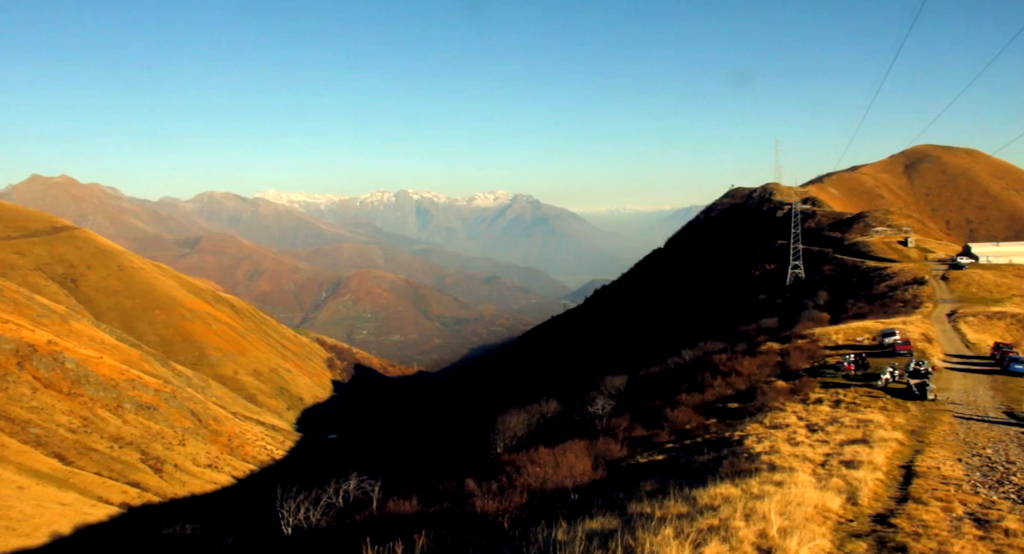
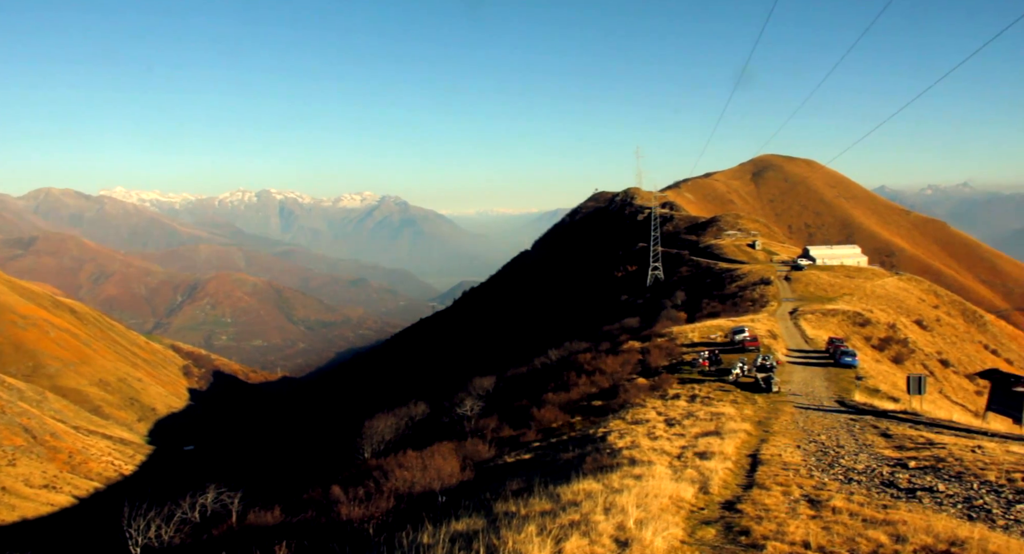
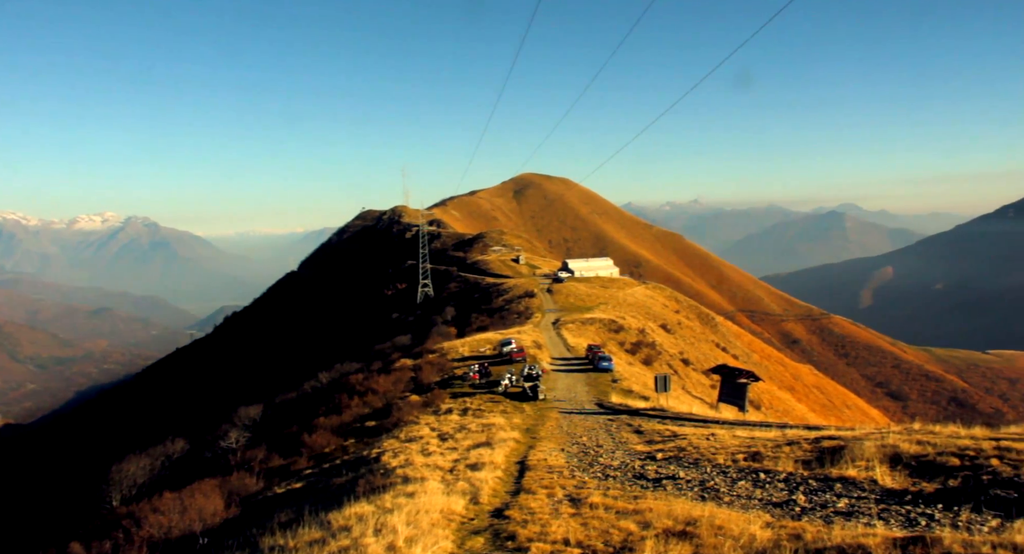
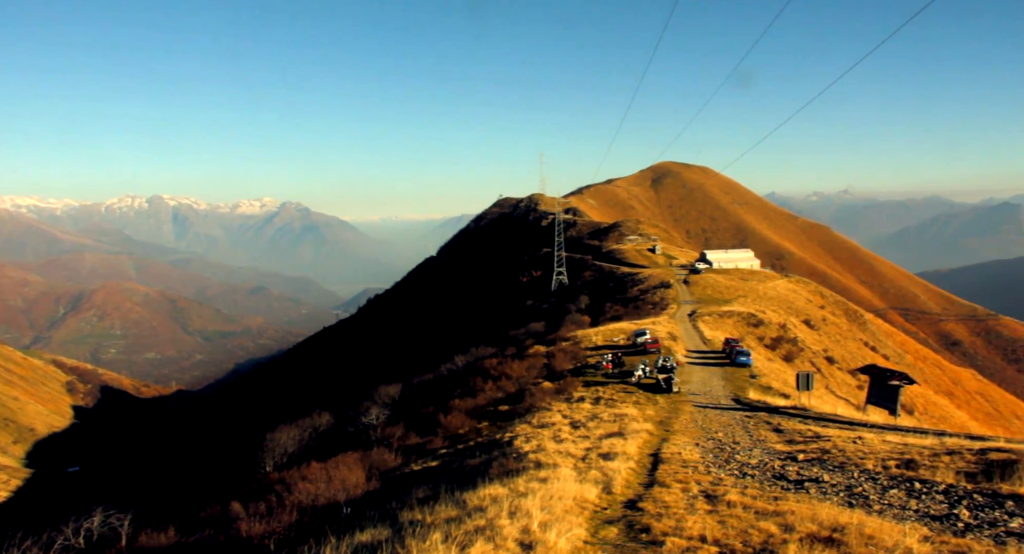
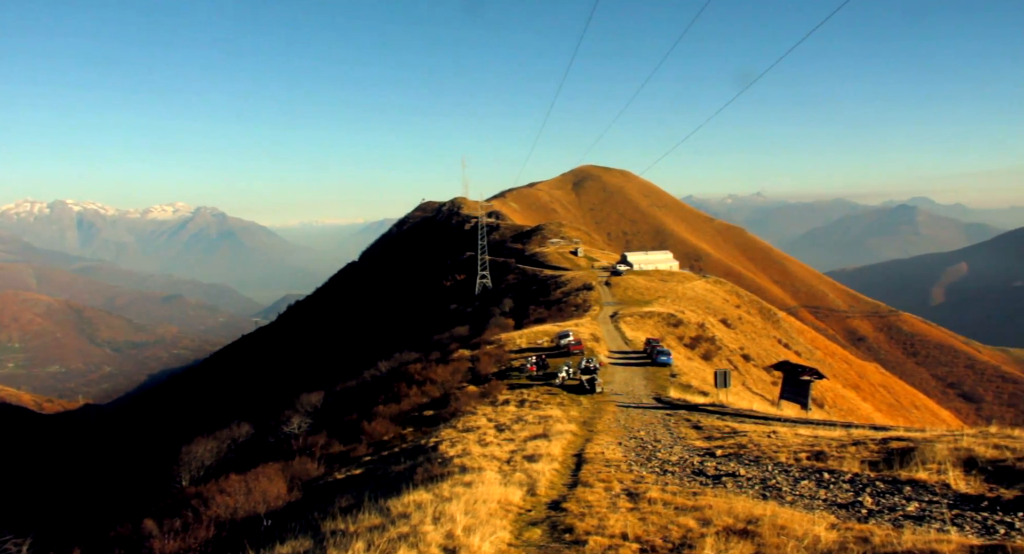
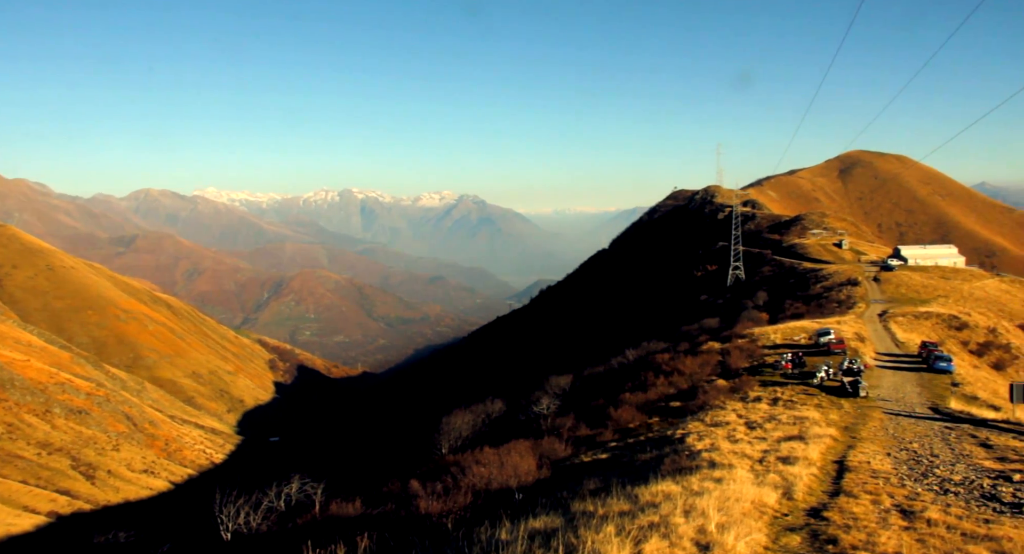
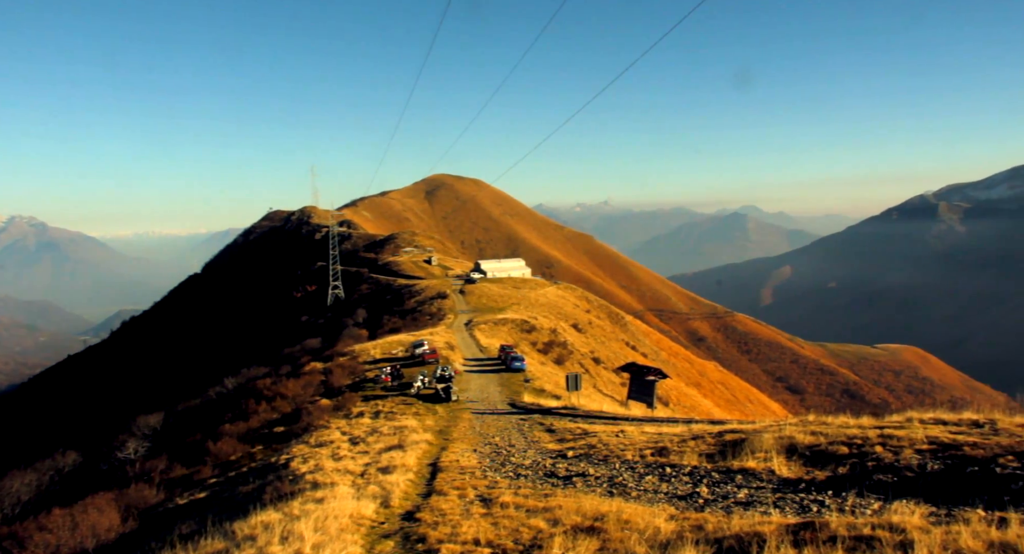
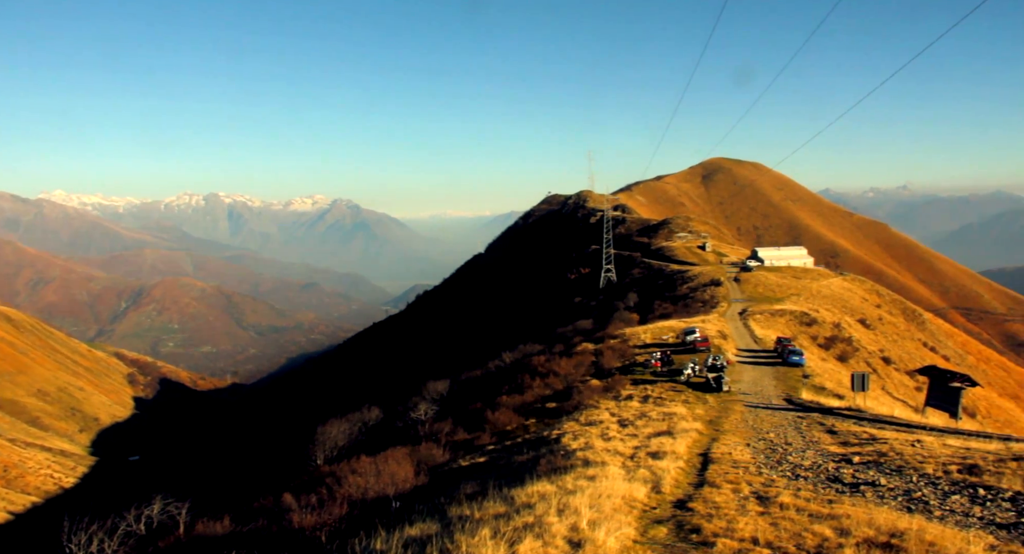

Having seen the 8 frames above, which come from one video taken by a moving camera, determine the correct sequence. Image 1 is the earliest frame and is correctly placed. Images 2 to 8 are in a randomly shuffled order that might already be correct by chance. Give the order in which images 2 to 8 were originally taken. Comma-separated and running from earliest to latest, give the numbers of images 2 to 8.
6, 2, 8, 4, 5, 3, 7
